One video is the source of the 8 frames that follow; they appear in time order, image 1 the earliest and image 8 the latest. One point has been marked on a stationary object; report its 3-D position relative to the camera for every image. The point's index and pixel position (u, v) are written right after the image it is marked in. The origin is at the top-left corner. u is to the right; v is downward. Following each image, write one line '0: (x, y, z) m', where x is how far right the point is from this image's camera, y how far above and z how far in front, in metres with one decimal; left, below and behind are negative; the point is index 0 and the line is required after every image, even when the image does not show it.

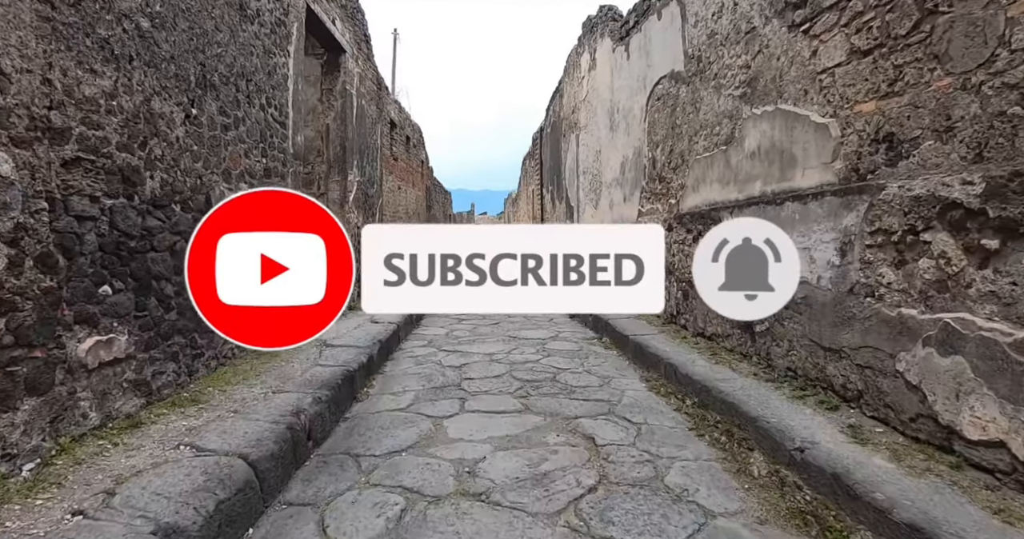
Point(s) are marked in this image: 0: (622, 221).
0: (+1.1, +0.5, +5.8) m
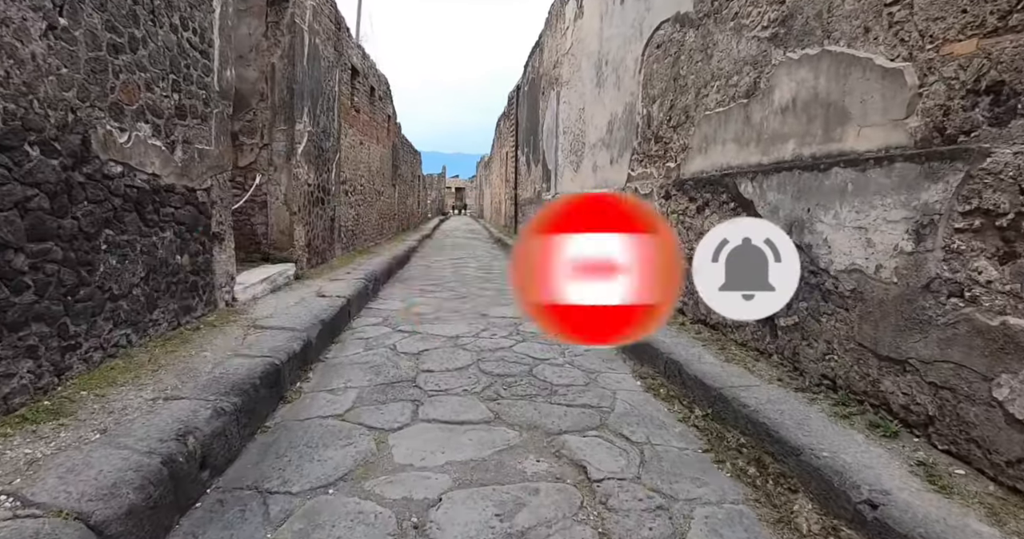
0: (+0.8, +0.8, +5.2) m
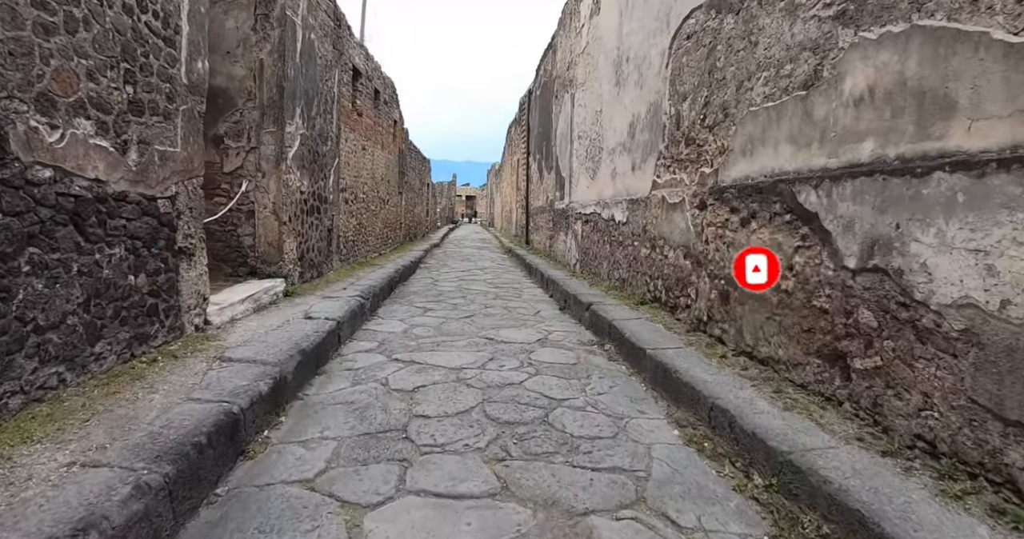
0: (+0.9, +0.6, +4.7) m
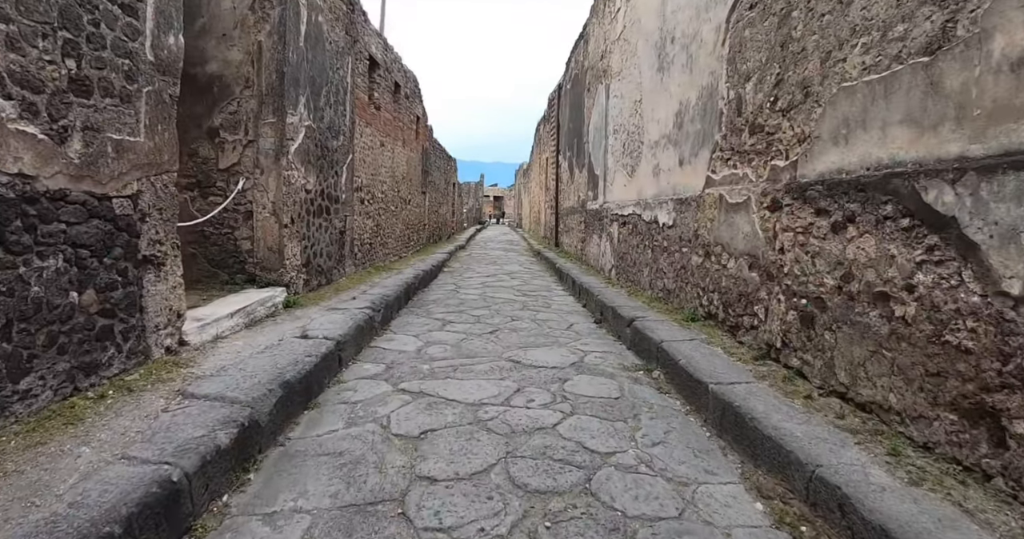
0: (+1.1, +0.6, +4.1) m
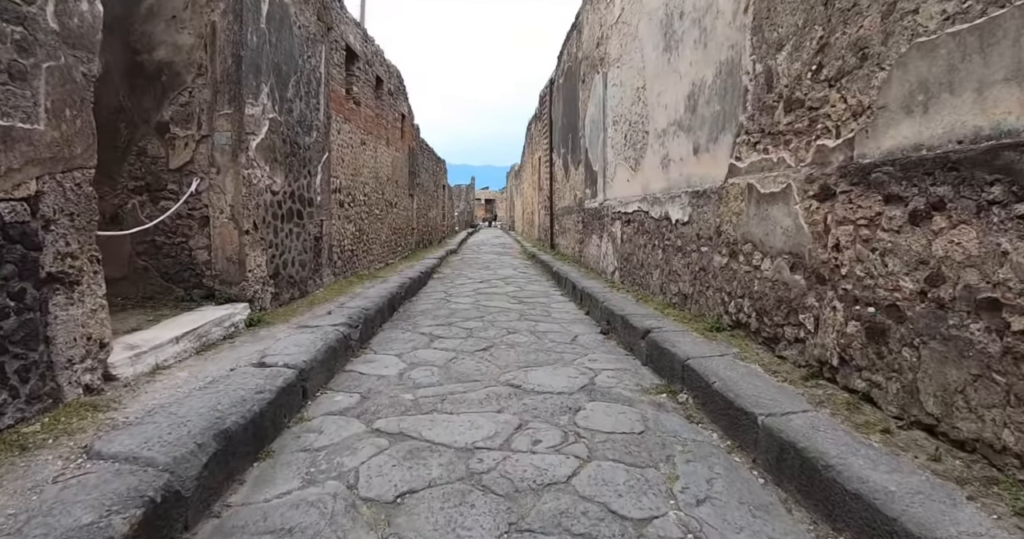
0: (+1.1, +0.5, +3.6) m
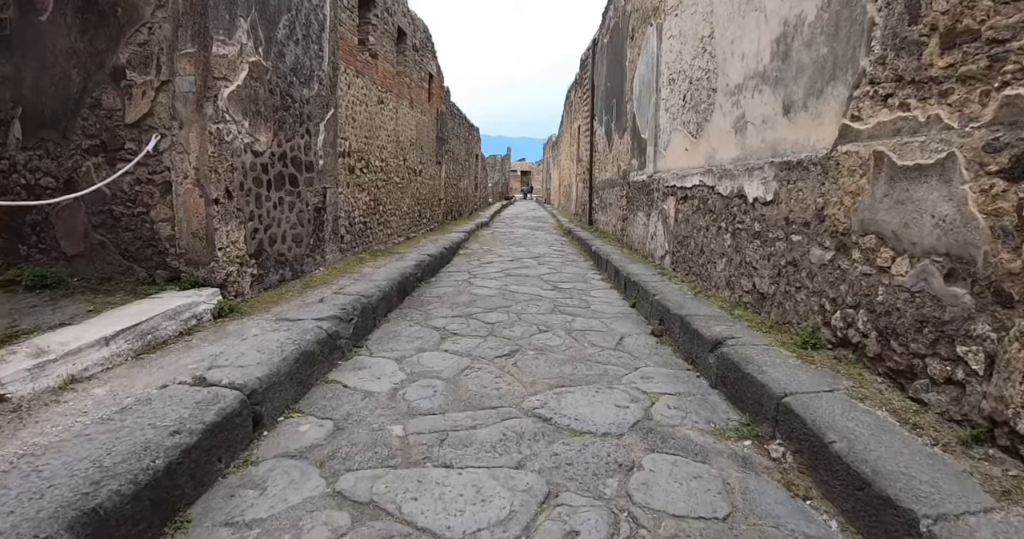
0: (+1.3, +0.6, +2.8) m
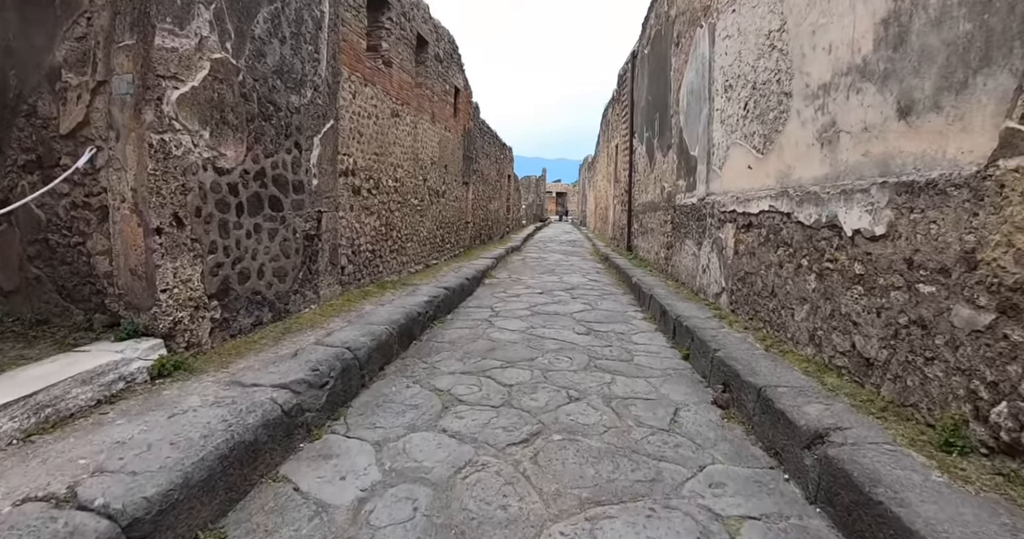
0: (+1.3, +0.4, +2.1) m
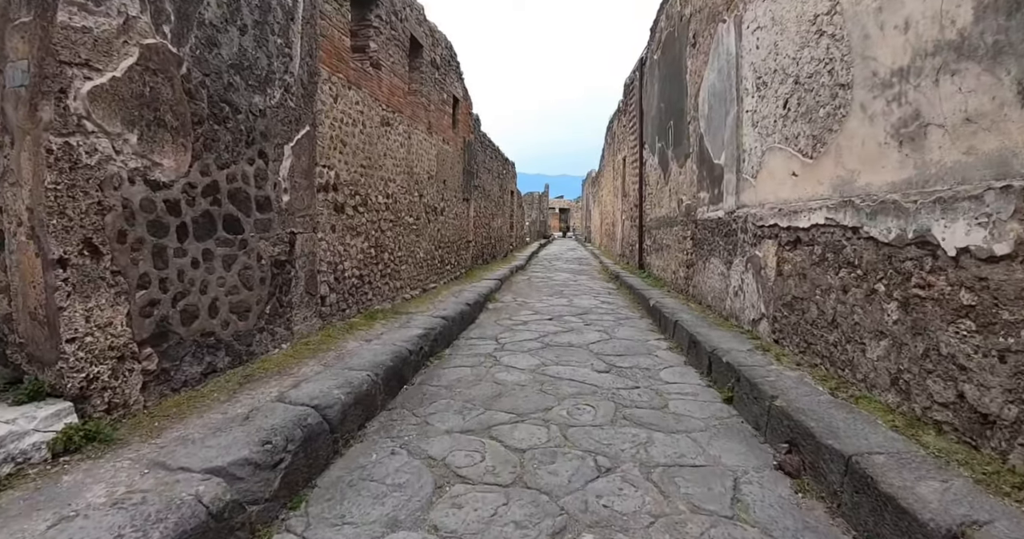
0: (+1.4, +0.3, +1.7) m
